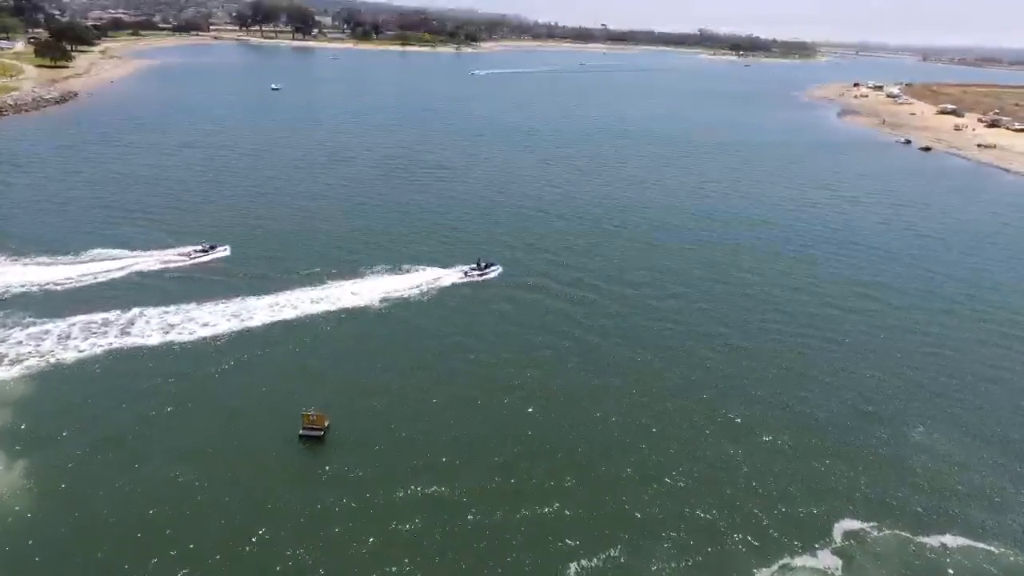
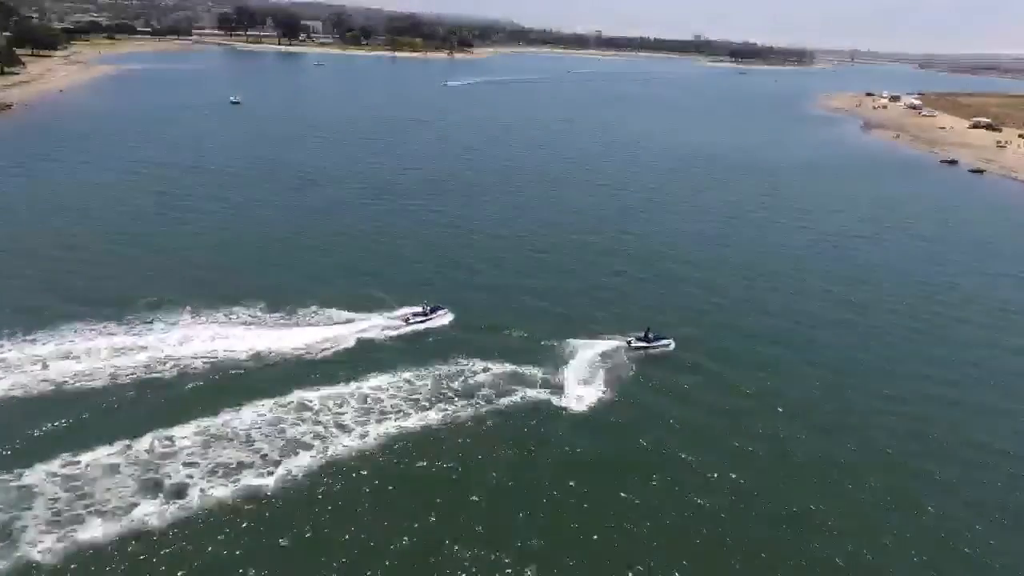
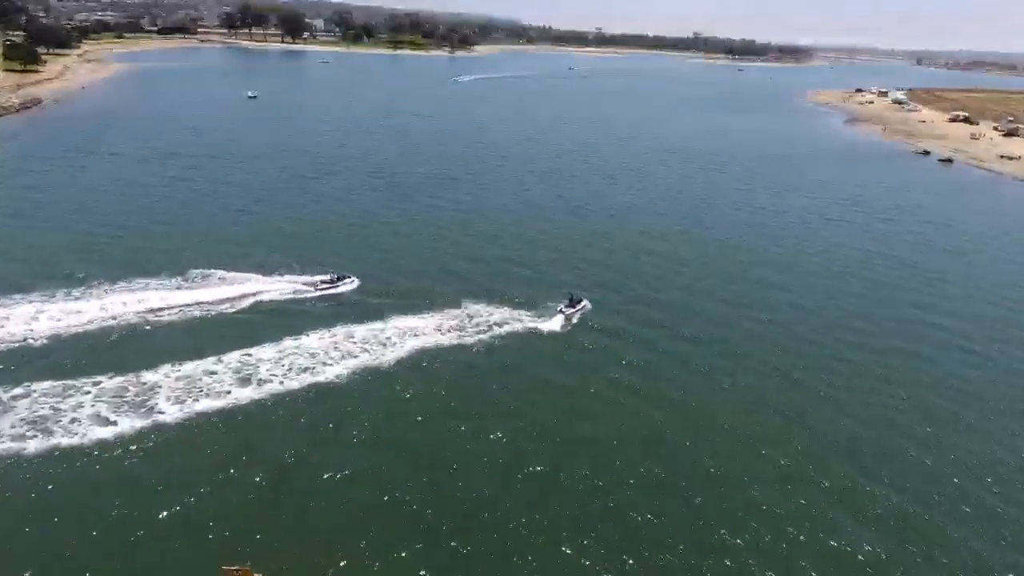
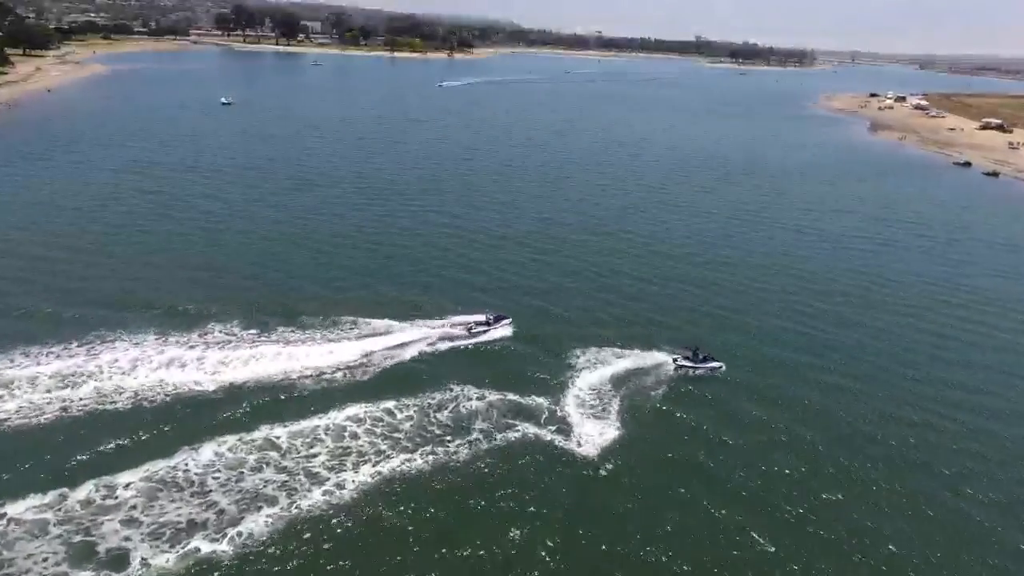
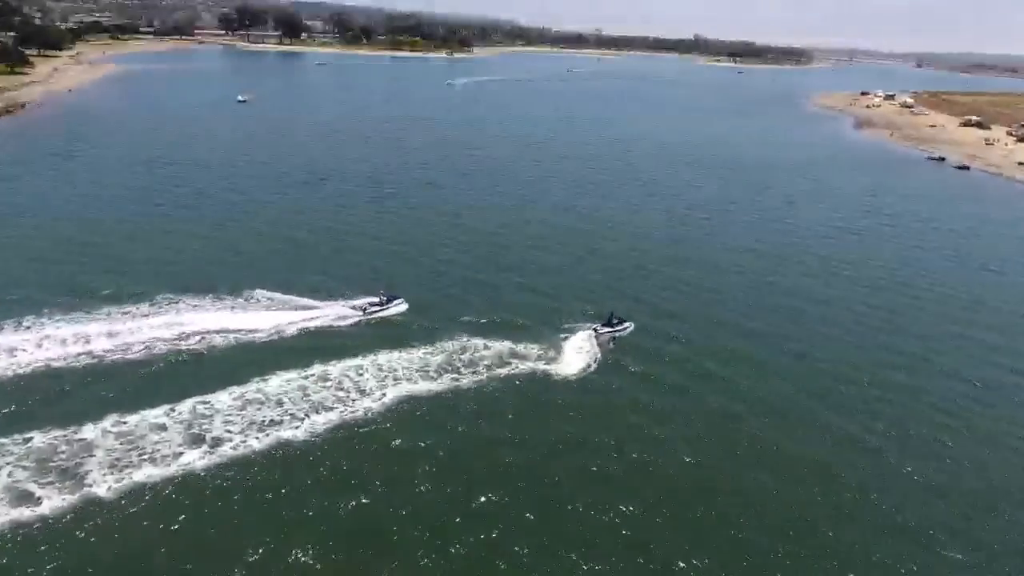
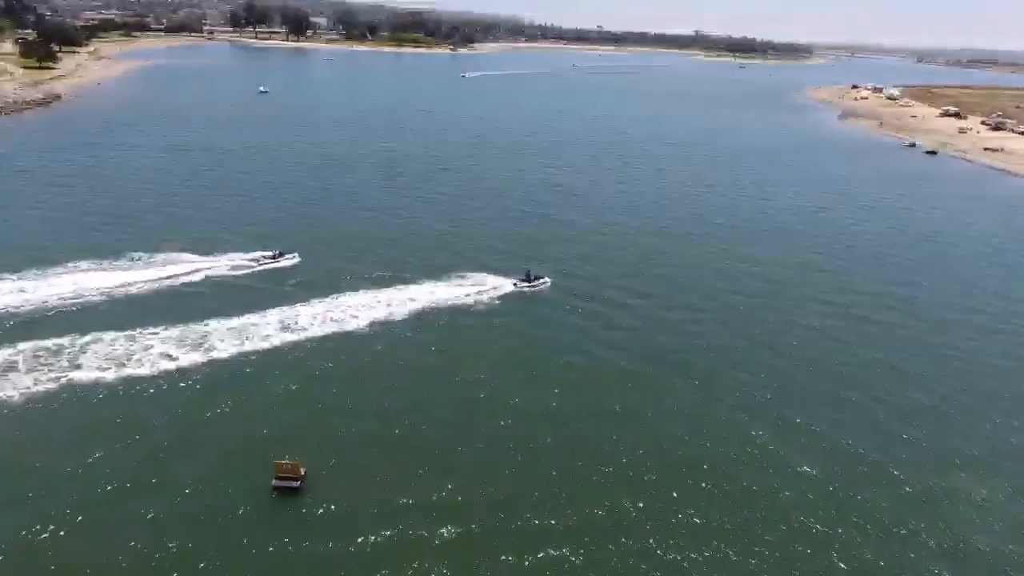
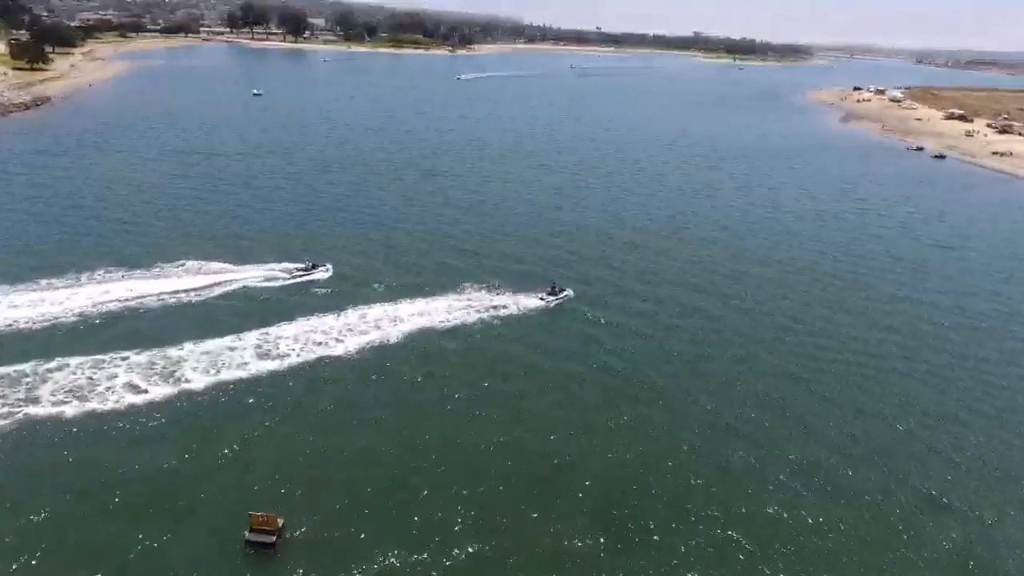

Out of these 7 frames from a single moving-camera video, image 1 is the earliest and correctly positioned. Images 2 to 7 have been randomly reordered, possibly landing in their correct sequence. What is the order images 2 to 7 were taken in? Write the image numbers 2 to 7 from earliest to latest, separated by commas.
6, 7, 3, 5, 2, 4
